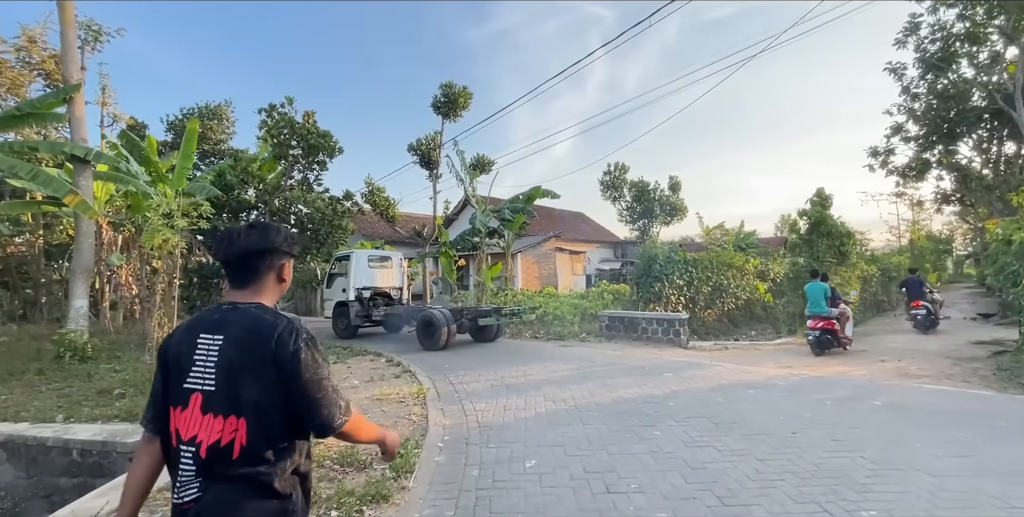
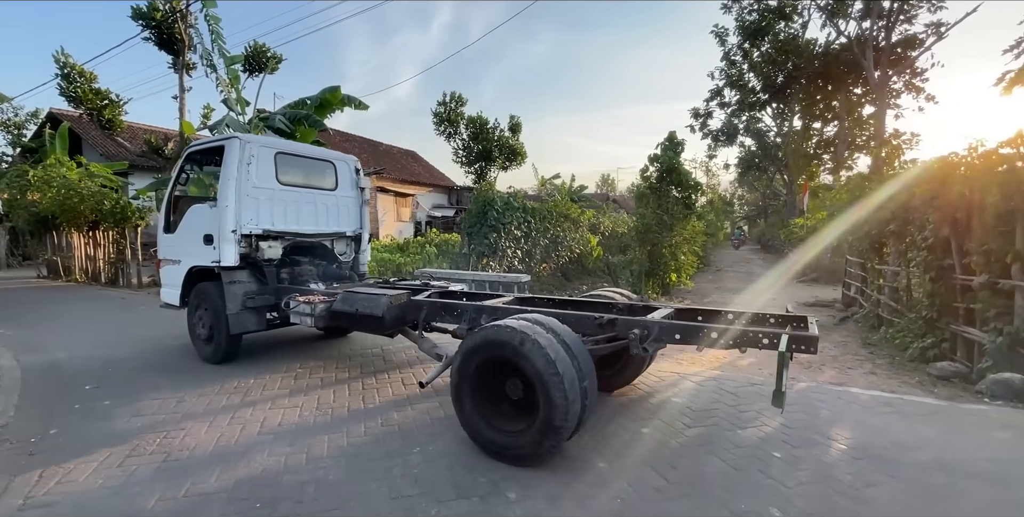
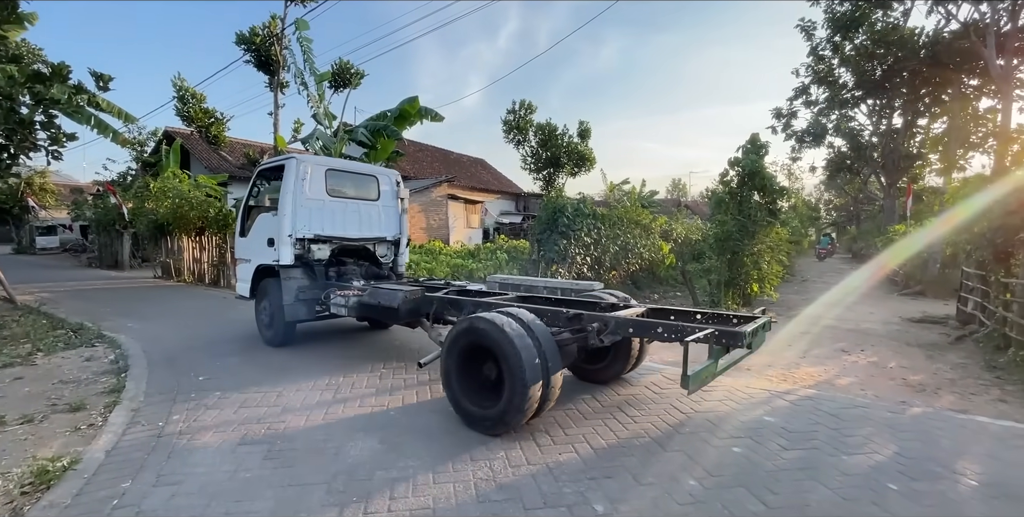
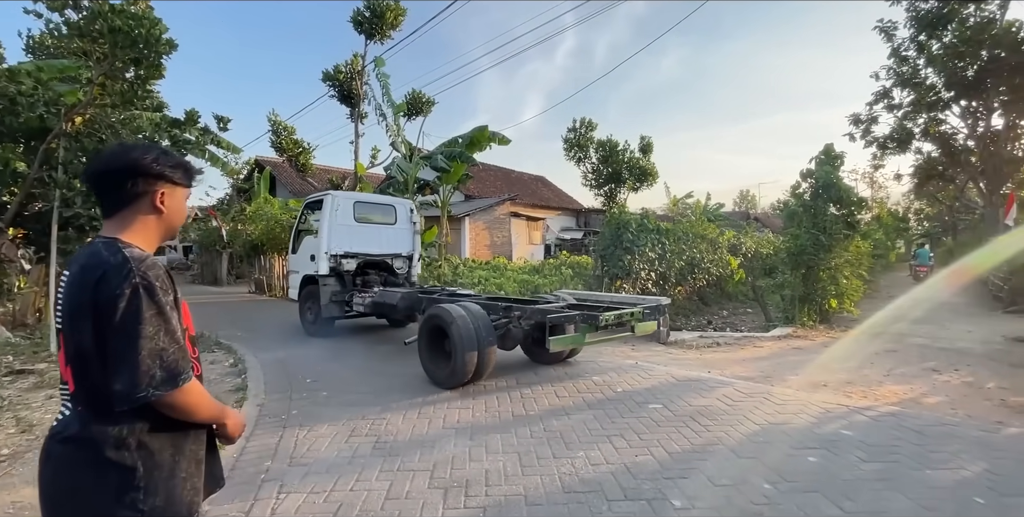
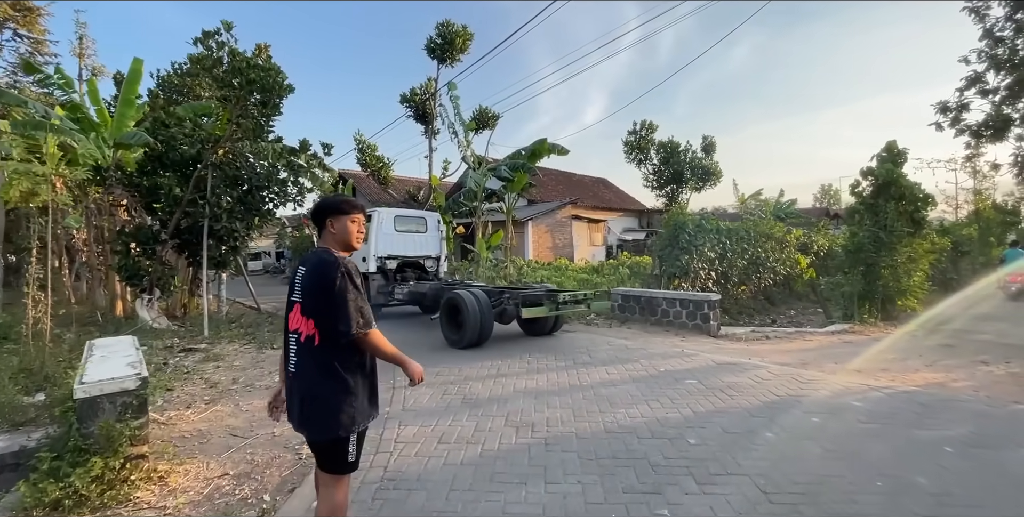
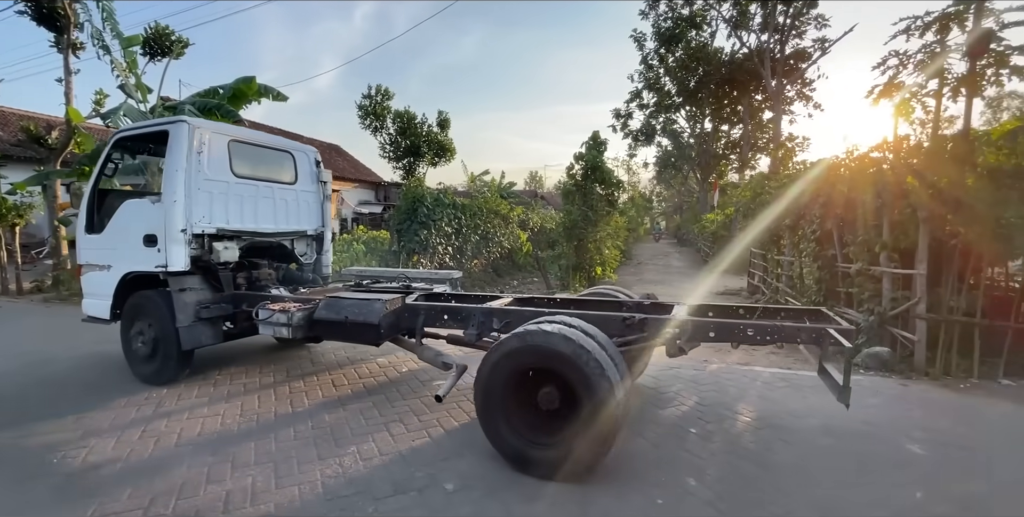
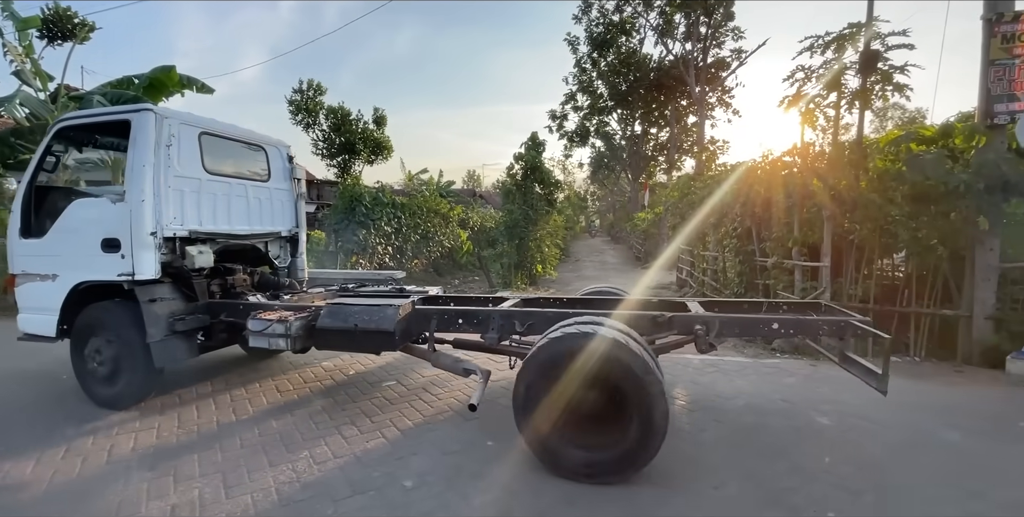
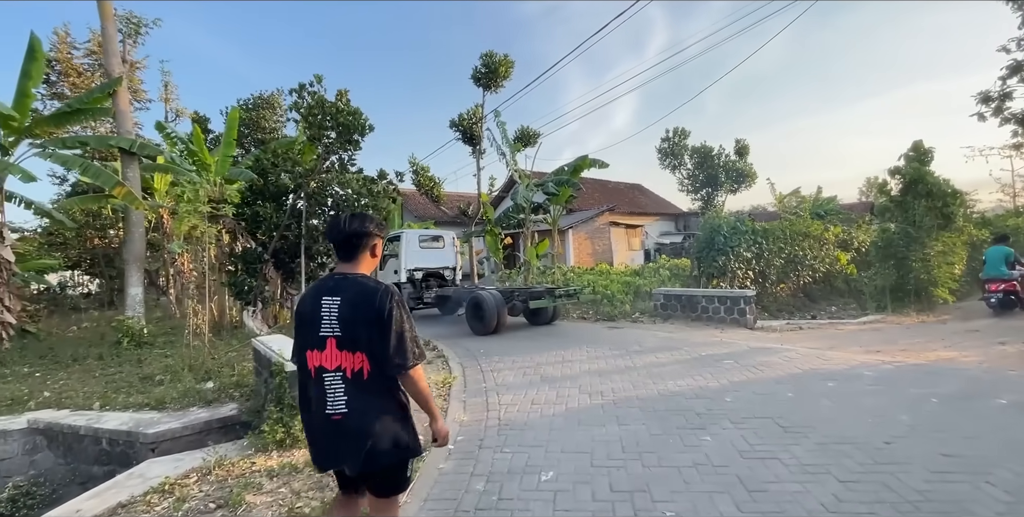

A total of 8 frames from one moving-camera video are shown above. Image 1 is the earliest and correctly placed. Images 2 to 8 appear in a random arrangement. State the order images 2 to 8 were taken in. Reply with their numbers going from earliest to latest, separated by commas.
8, 5, 4, 3, 2, 6, 7
